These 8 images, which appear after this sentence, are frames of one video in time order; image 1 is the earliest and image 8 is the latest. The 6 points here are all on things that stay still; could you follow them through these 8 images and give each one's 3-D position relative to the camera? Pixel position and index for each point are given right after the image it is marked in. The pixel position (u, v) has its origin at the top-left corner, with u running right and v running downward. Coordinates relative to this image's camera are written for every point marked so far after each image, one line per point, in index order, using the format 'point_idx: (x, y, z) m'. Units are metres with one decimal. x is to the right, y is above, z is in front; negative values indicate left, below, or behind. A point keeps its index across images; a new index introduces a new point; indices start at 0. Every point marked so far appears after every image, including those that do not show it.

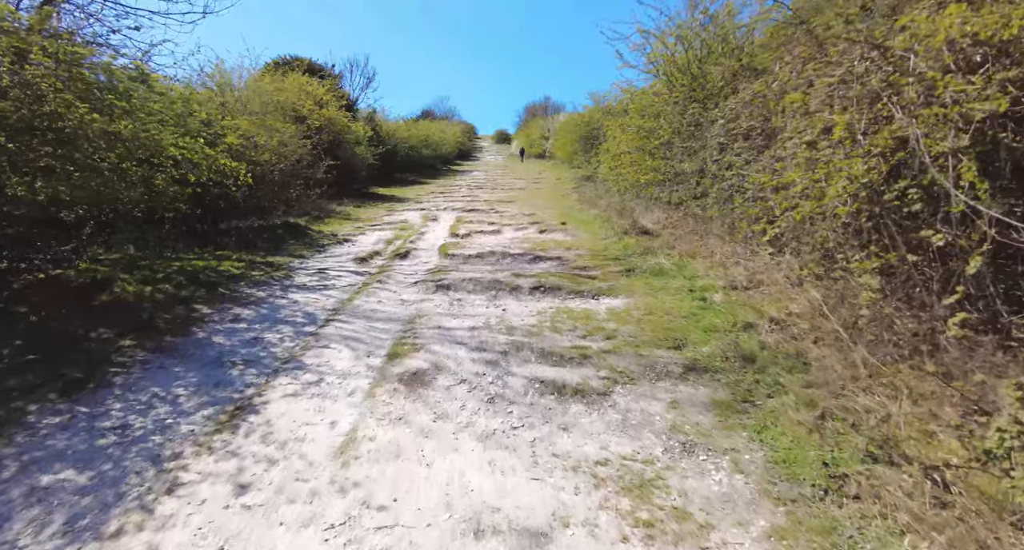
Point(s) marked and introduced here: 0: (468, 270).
0: (-0.6, +0.1, +6.6) m
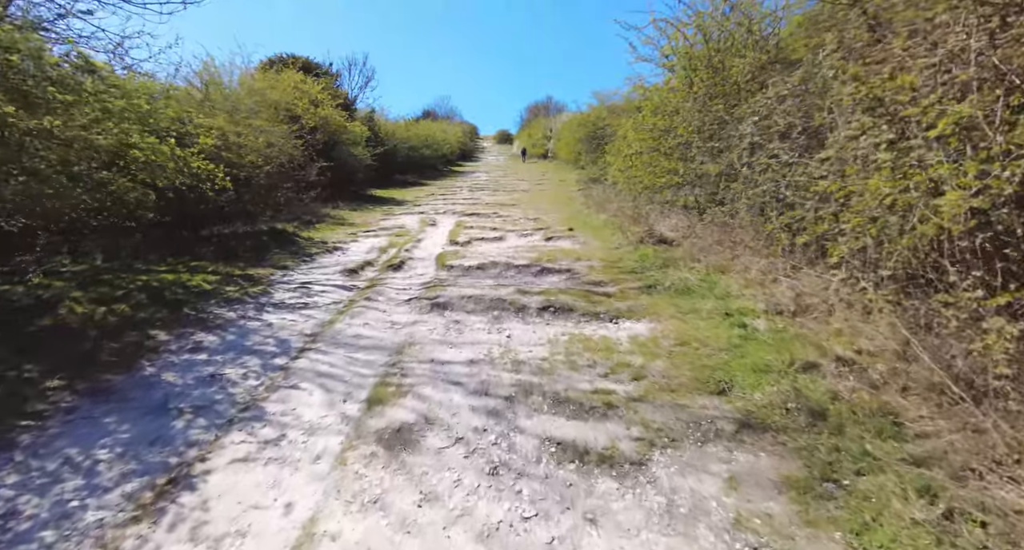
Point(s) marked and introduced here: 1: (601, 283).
0: (-0.6, -0.1, +5.9) m
1: (+1.1, -0.1, +5.5) m
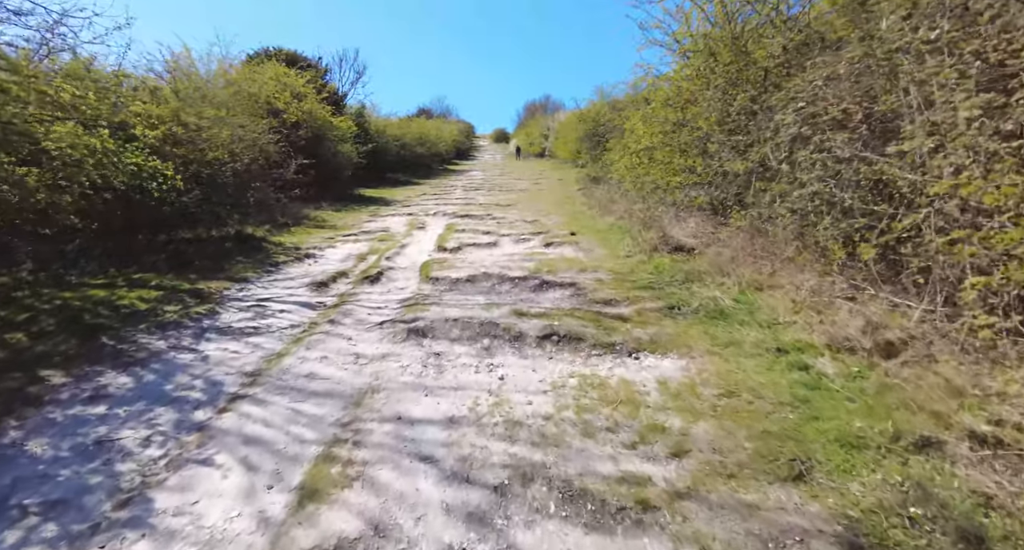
0: (-0.6, -0.3, +5.0) m
1: (+1.0, -0.3, +4.6) m
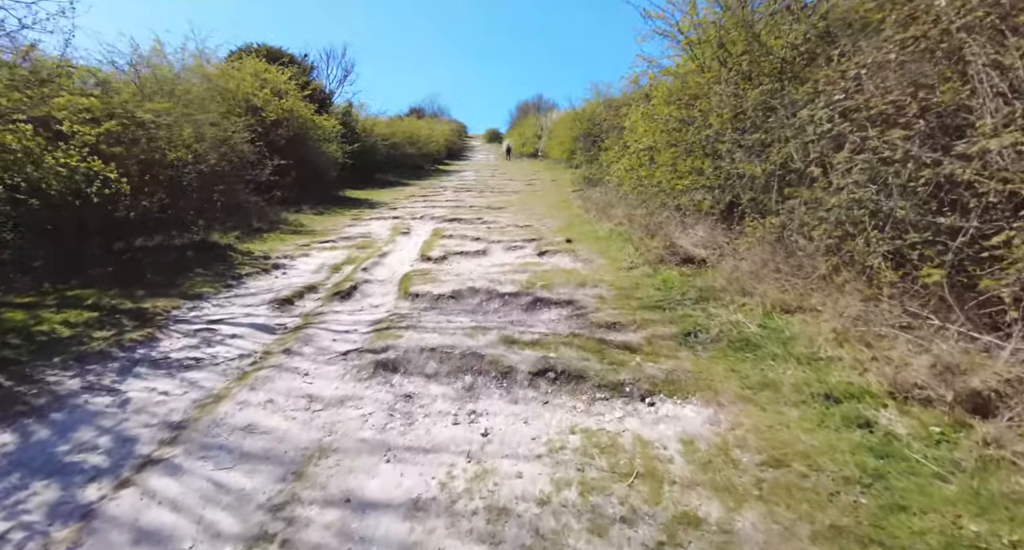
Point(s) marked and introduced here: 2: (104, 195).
0: (-0.7, -0.5, +4.3) m
1: (+0.9, -0.5, +4.0) m
2: (-5.4, +1.1, +6.0) m
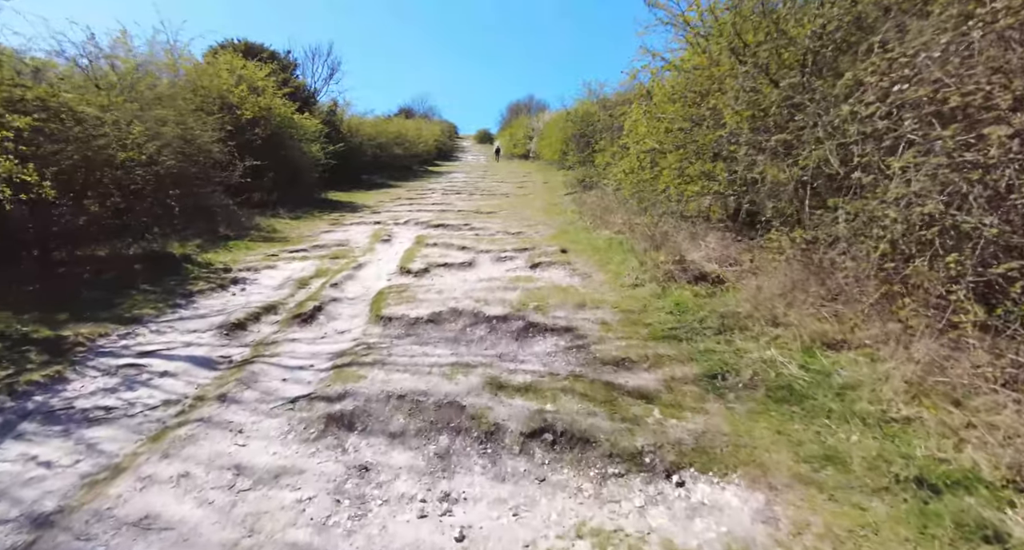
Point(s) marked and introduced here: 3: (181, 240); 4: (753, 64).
0: (-0.8, -0.7, +3.6) m
1: (+0.8, -0.6, +3.3) m
2: (-5.5, +0.9, +5.2) m
3: (-5.5, +0.6, +7.5) m
4: (+2.7, +2.4, +5.1) m
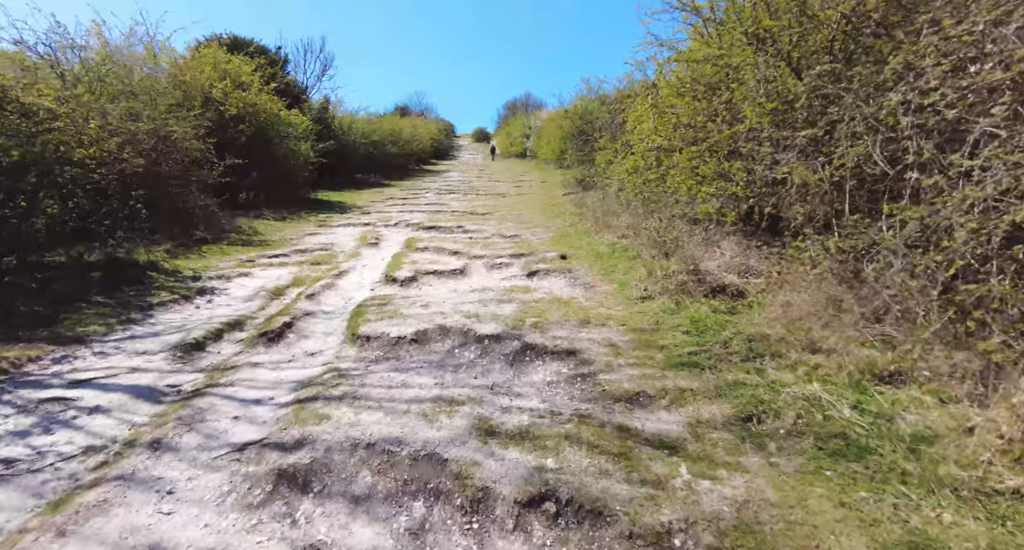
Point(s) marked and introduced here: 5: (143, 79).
0: (-0.9, -0.8, +3.1) m
1: (+0.8, -0.8, +2.8) m
2: (-5.5, +0.7, +4.6) m
3: (-5.6, +0.5, +6.9) m
4: (+2.7, +2.3, +4.6) m
5: (-7.7, +4.1, +9.4) m
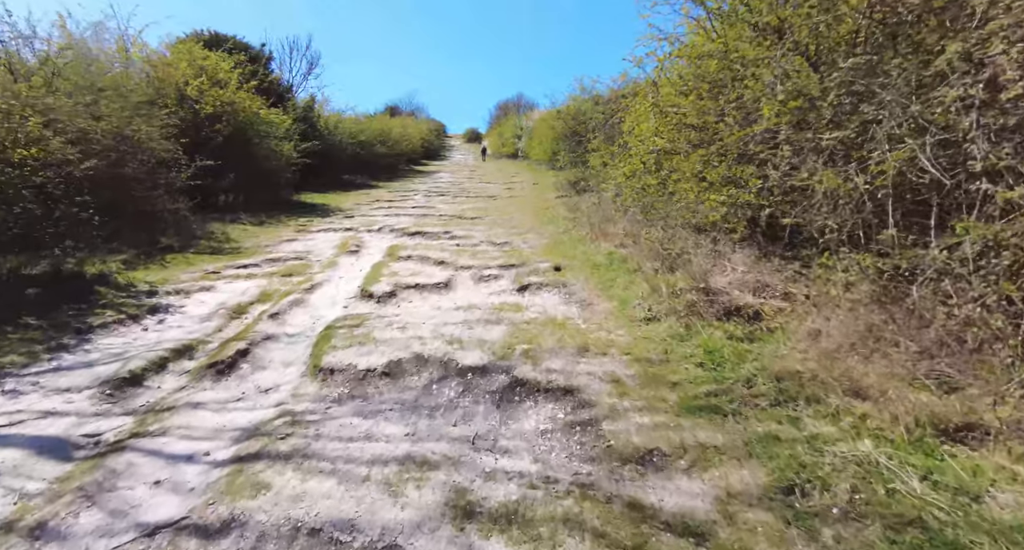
0: (-1.0, -1.0, +2.5) m
1: (+0.7, -0.9, +2.3) m
2: (-5.7, +0.6, +4.0) m
3: (-5.7, +0.3, +6.3) m
4: (+2.6, +2.1, +4.1) m
5: (-7.9, +3.9, +8.8) m
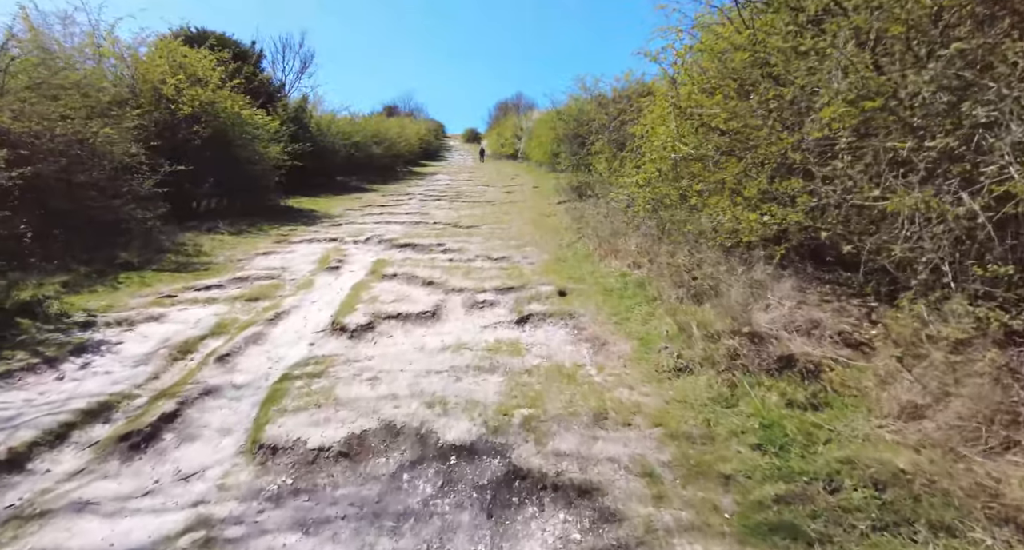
0: (-1.0, -1.2, +1.8) m
1: (+0.7, -1.2, +1.5) m
2: (-5.7, +0.3, +3.2) m
3: (-5.7, 0.0, +5.5) m
4: (+2.5, +1.8, +3.3) m
5: (-7.9, +3.7, +8.0) m
